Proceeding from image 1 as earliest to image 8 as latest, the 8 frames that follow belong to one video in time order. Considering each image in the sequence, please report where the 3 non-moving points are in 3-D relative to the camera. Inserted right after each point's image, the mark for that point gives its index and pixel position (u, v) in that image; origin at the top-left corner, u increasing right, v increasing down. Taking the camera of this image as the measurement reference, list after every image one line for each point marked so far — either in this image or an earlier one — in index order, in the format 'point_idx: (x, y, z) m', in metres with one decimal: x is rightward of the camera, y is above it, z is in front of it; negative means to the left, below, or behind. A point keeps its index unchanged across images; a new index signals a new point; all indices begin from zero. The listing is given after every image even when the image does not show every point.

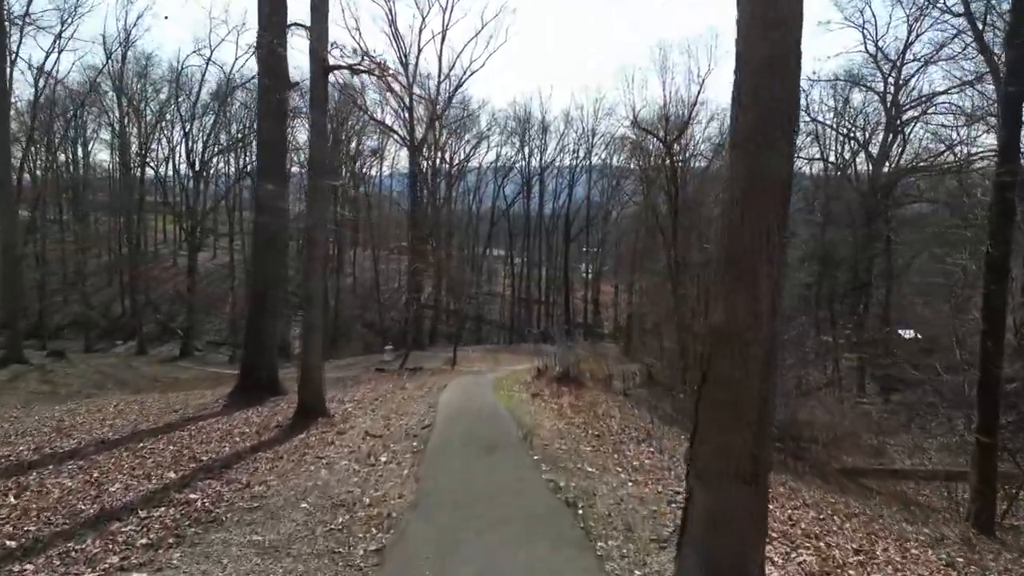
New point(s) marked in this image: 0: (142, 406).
0: (-6.4, -2.0, +11.3) m
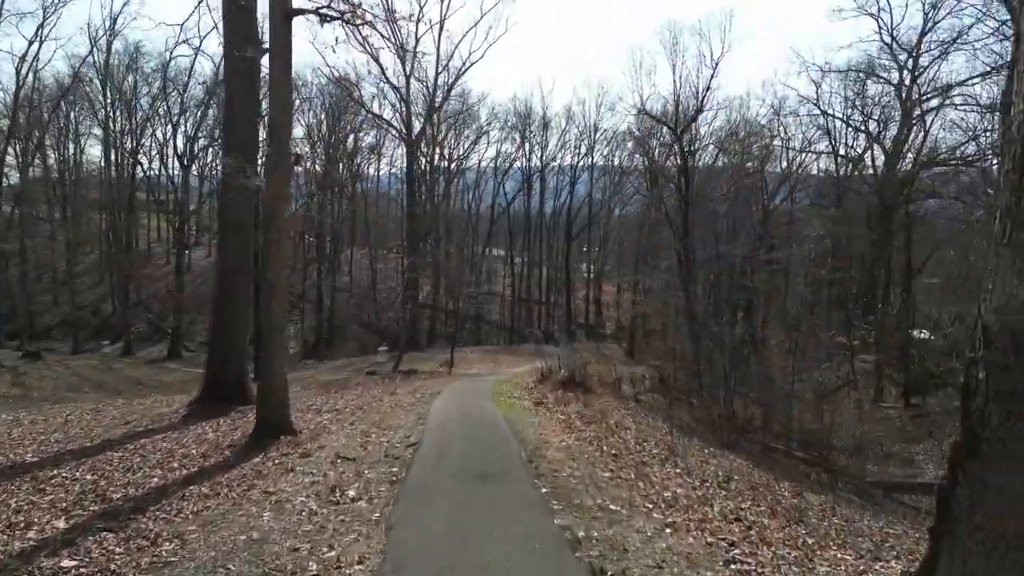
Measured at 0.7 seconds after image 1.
0: (-6.4, -2.0, +10.1) m
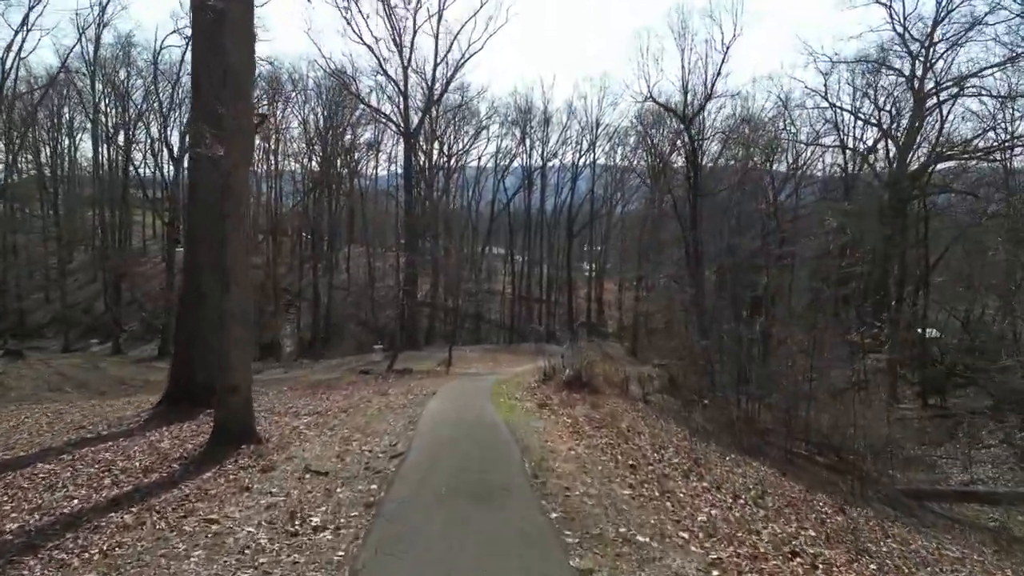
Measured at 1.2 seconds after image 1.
0: (-6.4, -1.8, +9.2) m
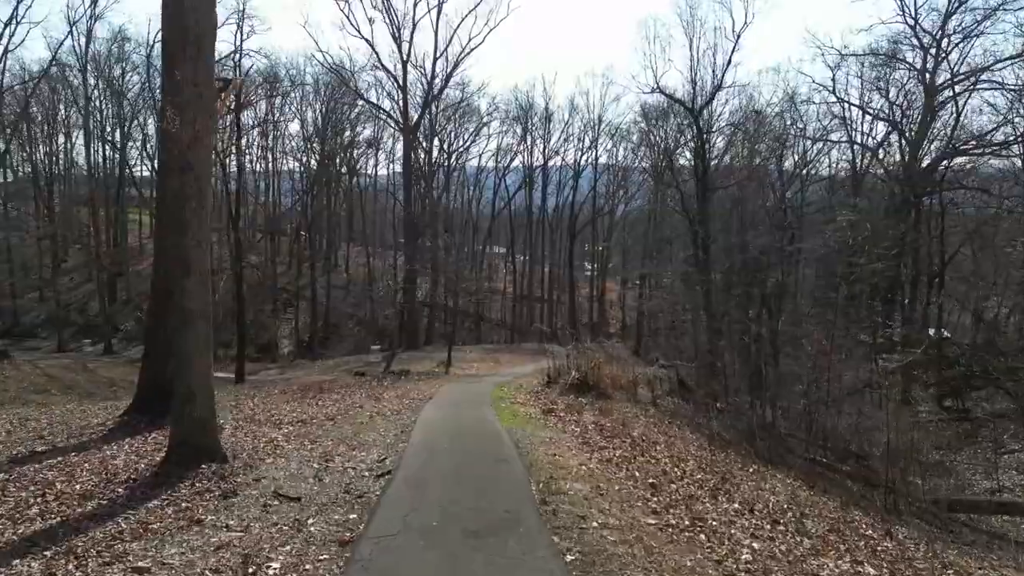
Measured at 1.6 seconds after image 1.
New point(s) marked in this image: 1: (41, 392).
0: (-6.4, -1.8, +8.6) m
1: (-13.1, -2.9, +18.6) m
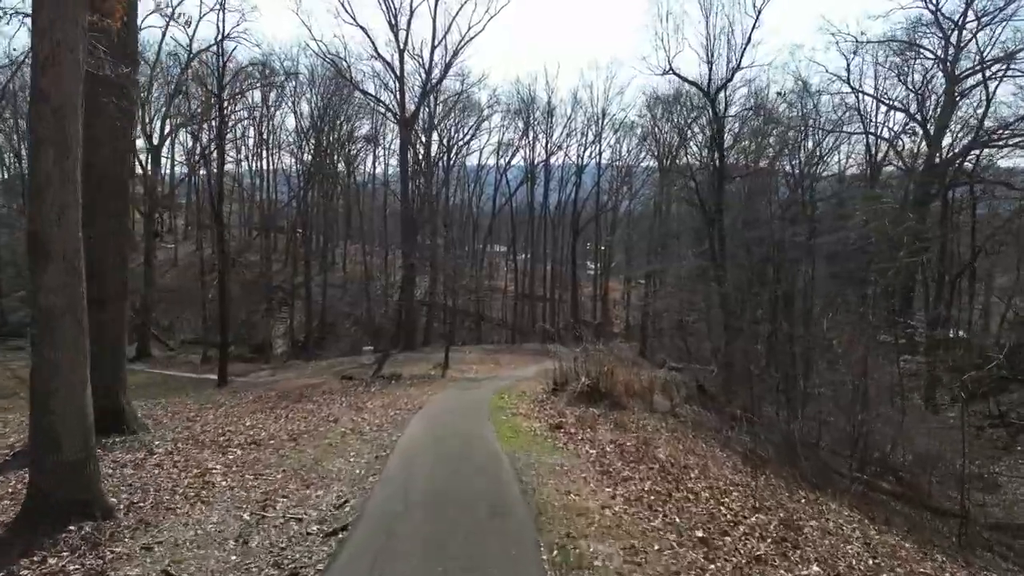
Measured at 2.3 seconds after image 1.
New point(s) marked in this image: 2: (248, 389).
0: (-6.3, -1.7, +7.3) m
1: (-13.1, -2.8, +17.3) m
2: (-7.5, -2.9, +18.5) m
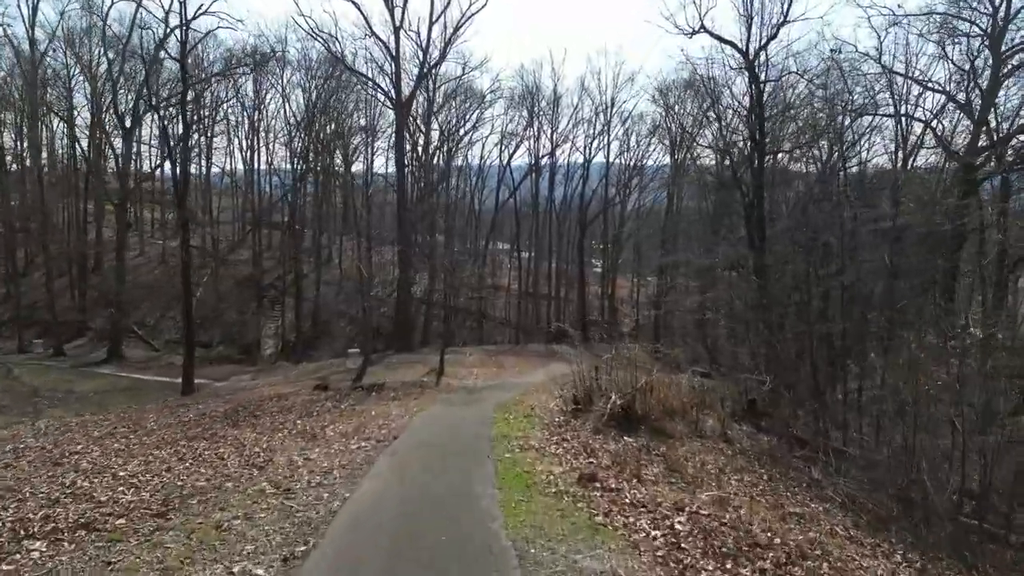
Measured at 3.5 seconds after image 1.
0: (-6.3, -1.6, +4.9) m
1: (-13.0, -2.7, +15.0) m
2: (-7.3, -2.7, +16.2) m
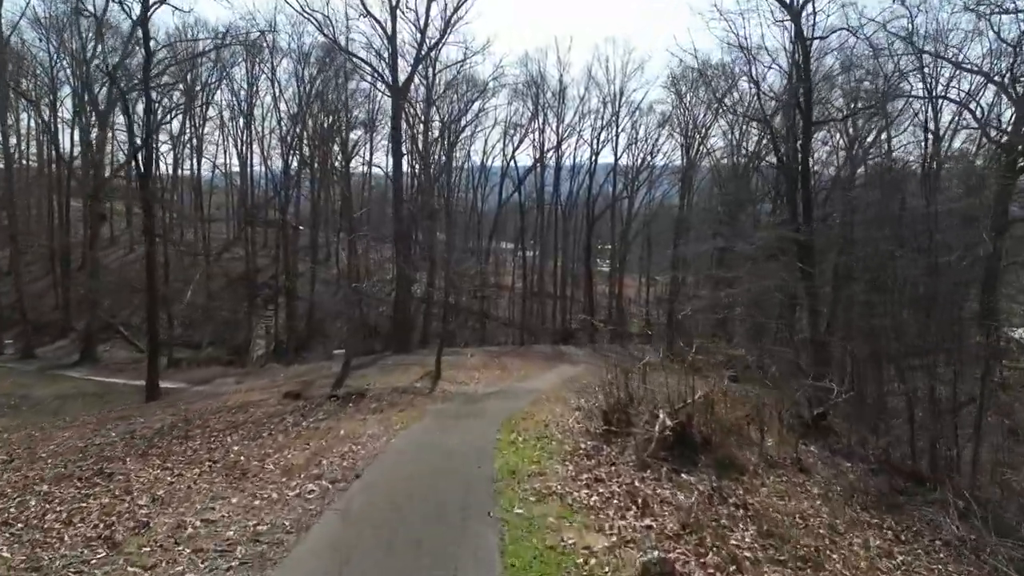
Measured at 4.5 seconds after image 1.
0: (-6.2, -1.4, +3.0) m
1: (-12.9, -2.5, +13.1) m
2: (-7.2, -2.6, +14.2) m
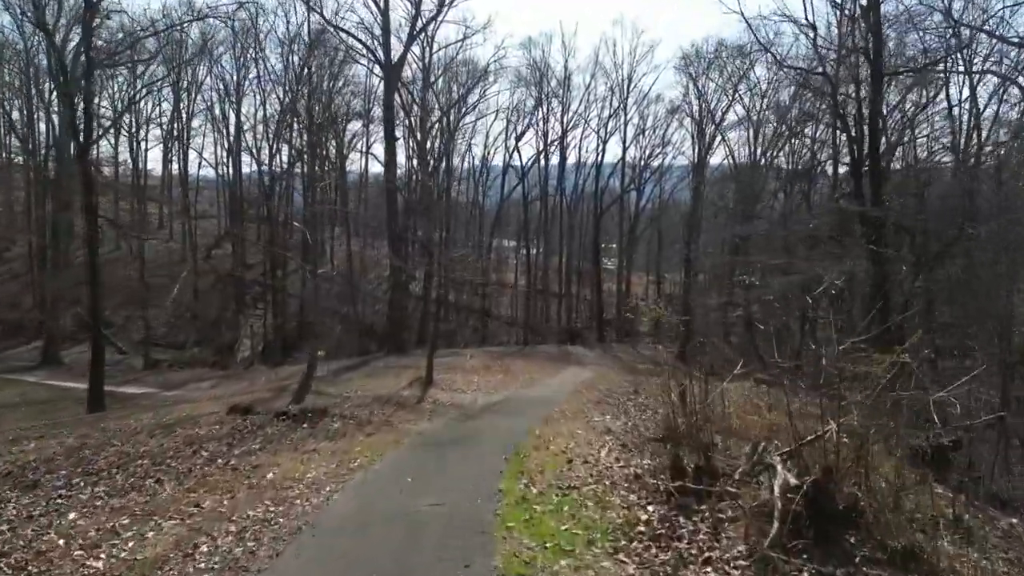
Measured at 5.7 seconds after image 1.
0: (-6.2, -1.2, +0.8) m
1: (-12.8, -2.4, +10.9) m
2: (-7.1, -2.4, +12.0) m
